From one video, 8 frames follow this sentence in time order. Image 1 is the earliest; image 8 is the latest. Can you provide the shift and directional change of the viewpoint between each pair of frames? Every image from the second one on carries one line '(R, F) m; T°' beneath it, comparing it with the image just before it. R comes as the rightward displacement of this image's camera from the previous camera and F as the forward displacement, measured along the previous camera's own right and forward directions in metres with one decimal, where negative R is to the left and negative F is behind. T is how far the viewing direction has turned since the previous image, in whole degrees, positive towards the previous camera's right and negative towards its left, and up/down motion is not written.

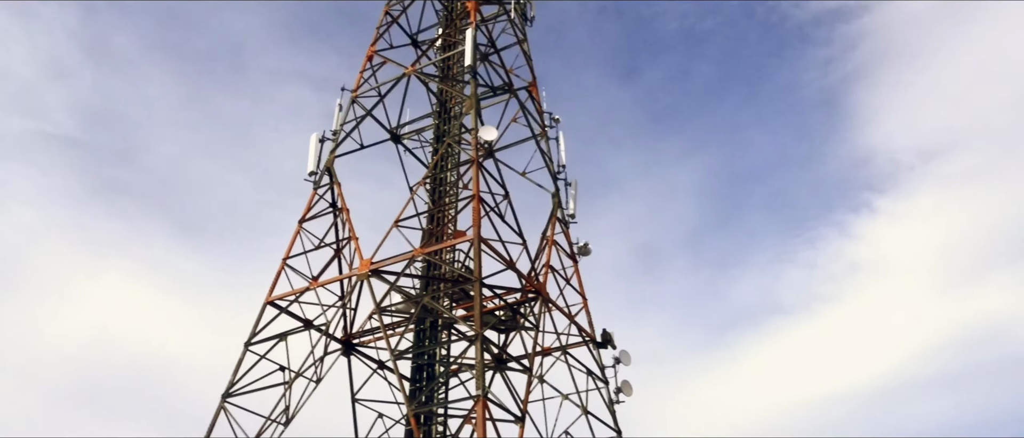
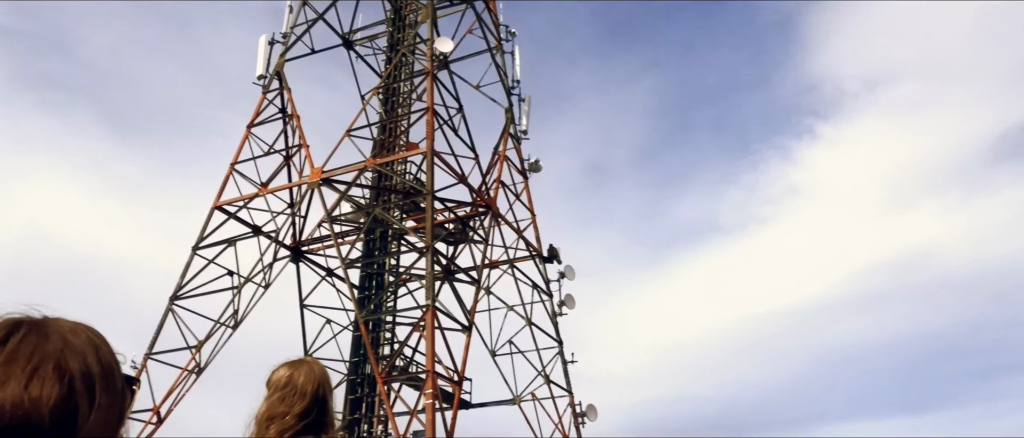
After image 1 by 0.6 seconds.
(+0.6, -0.3) m; +3°
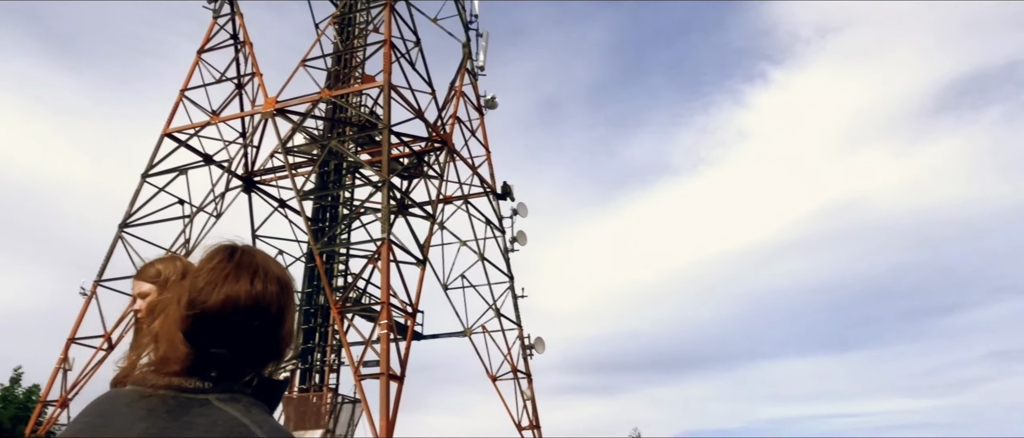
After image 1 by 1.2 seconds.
(+0.9, -0.4) m; +2°
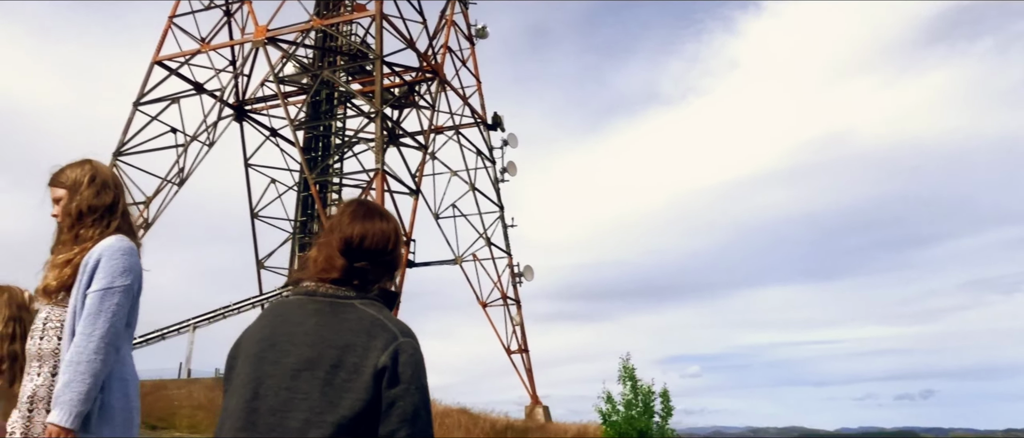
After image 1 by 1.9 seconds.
(-0.2, -0.7) m; +1°
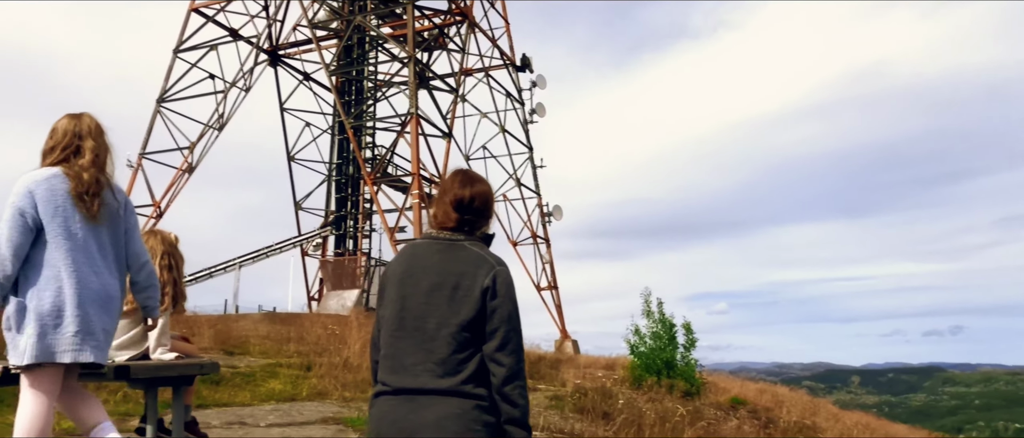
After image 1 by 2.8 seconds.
(-0.1, -0.9) m; -2°
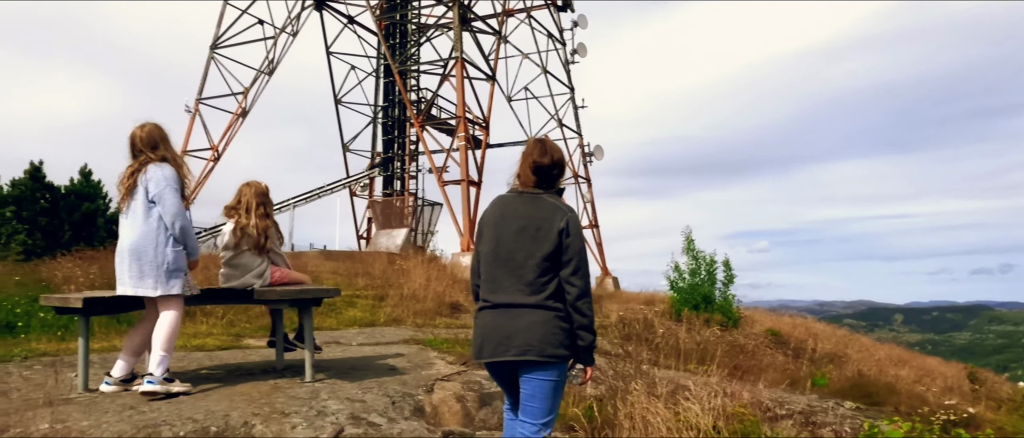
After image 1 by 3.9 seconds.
(-0.2, -0.9) m; -3°
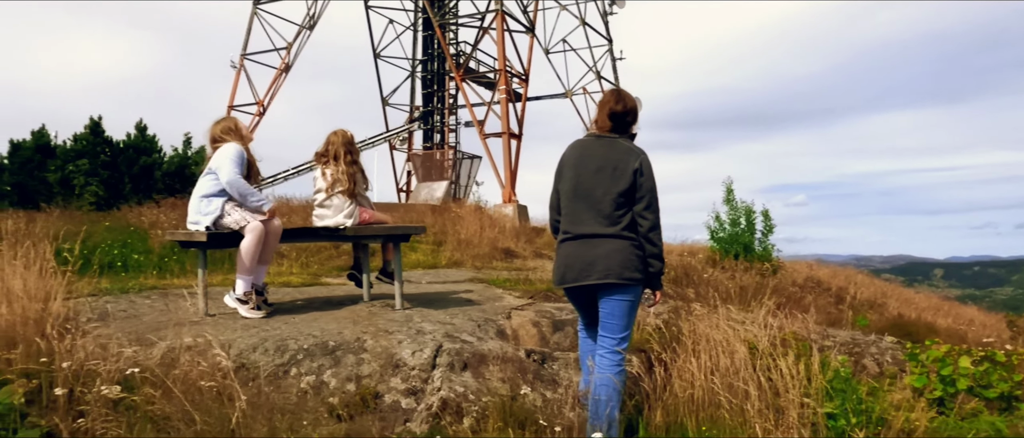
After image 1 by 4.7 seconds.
(-0.3, -0.5) m; -3°
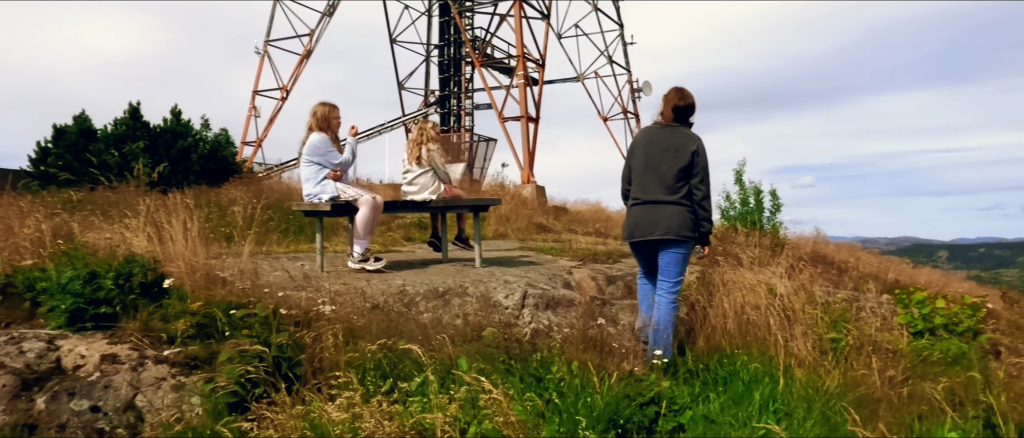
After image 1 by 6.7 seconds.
(-0.5, -1.3) m; 0°
